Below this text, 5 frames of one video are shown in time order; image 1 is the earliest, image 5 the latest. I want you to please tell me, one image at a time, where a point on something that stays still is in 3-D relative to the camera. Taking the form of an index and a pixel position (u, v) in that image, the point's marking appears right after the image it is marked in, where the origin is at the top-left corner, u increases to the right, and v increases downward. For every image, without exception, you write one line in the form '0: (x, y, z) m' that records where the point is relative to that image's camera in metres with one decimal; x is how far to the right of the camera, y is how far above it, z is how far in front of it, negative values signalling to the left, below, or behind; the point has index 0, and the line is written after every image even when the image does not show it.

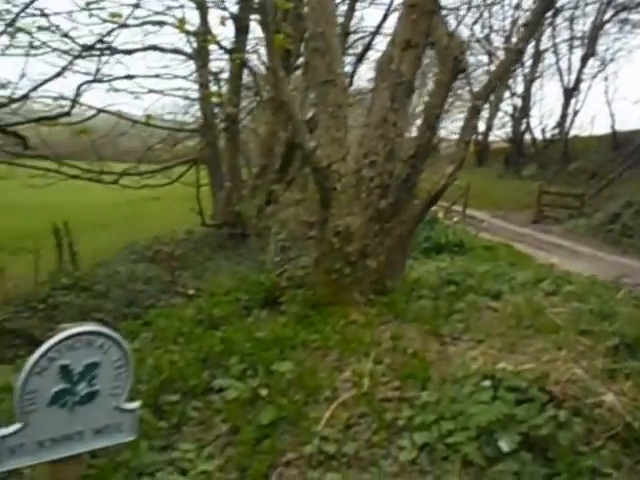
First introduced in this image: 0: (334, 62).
0: (+0.1, +2.1, +7.7) m
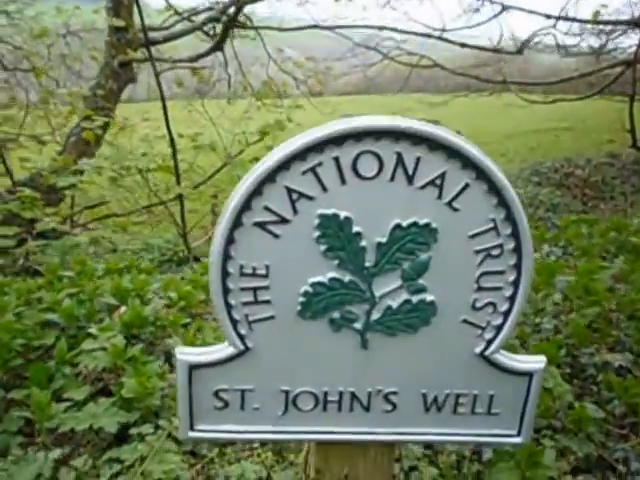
0: (+4.0, +2.6, +3.6) m
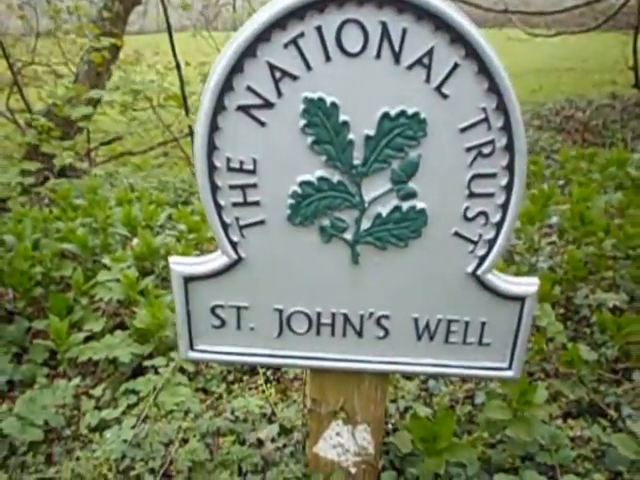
0: (+4.1, +2.9, +3.3) m
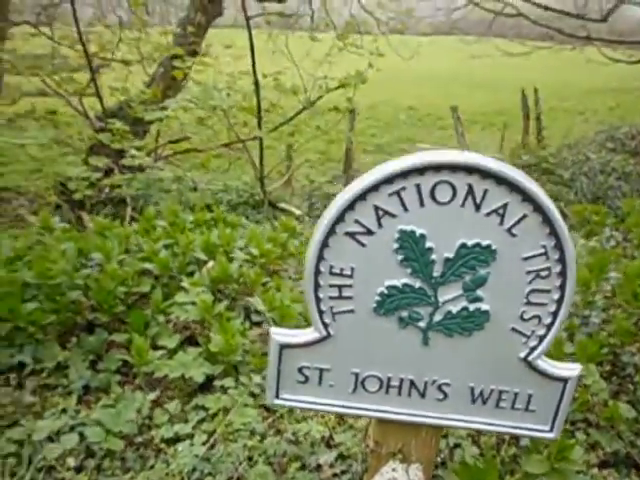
0: (+4.5, +2.5, +3.3) m
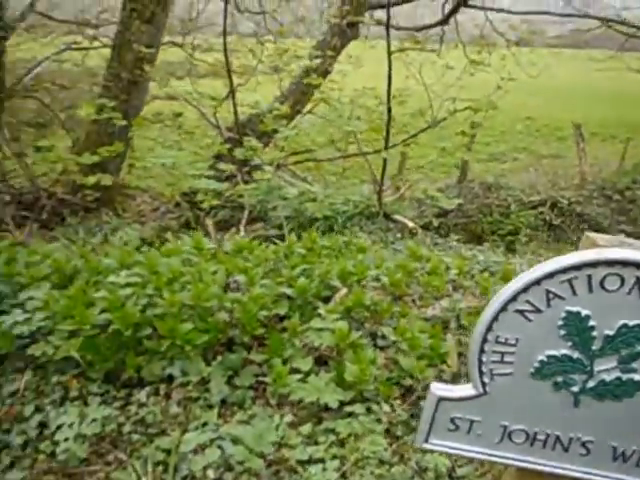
0: (+5.2, +2.1, +2.7) m
